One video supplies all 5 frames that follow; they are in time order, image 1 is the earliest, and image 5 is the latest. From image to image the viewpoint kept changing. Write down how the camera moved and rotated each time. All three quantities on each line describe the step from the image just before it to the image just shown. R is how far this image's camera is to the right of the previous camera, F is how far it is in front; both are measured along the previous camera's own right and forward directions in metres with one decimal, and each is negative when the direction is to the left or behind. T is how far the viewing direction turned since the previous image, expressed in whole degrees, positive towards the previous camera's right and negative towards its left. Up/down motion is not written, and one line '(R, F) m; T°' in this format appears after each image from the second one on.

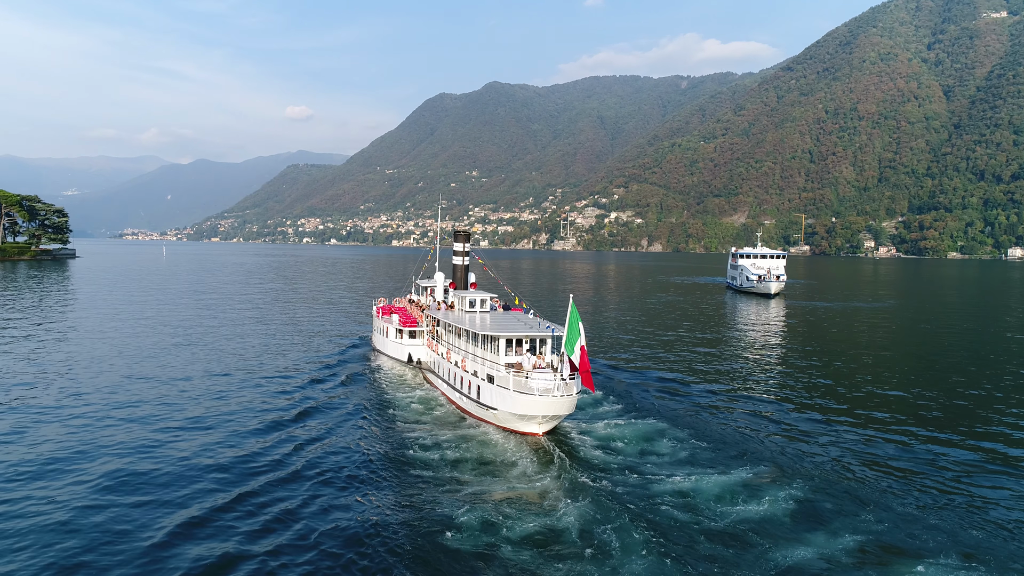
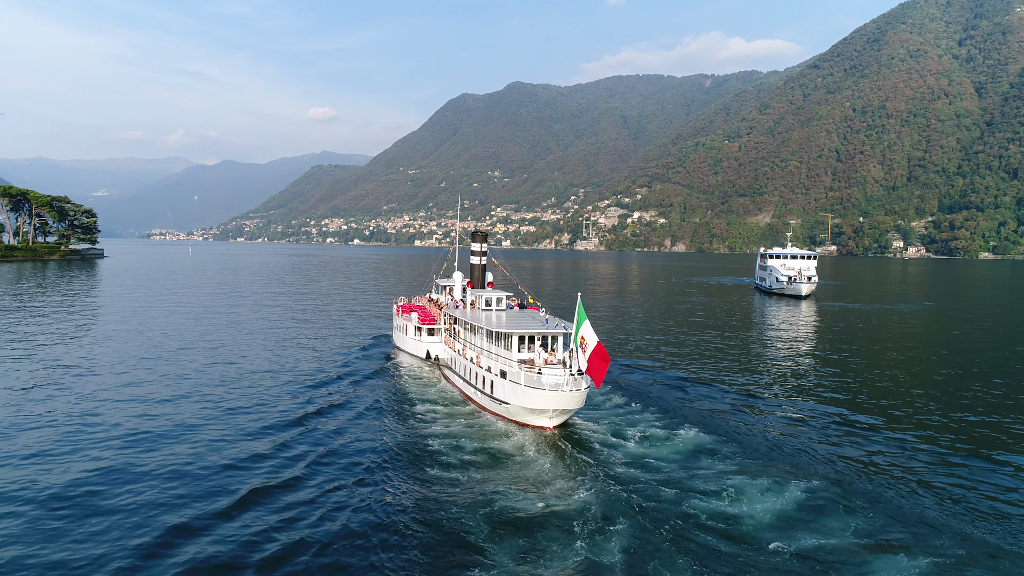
(0.0, +0.6) m; -2°
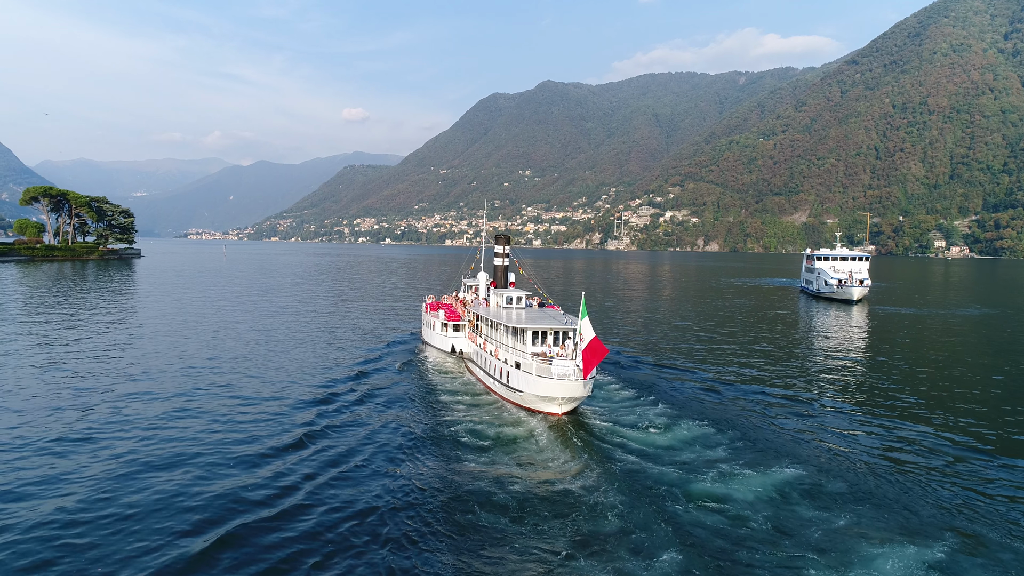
(-0.2, +1.2) m; -2°
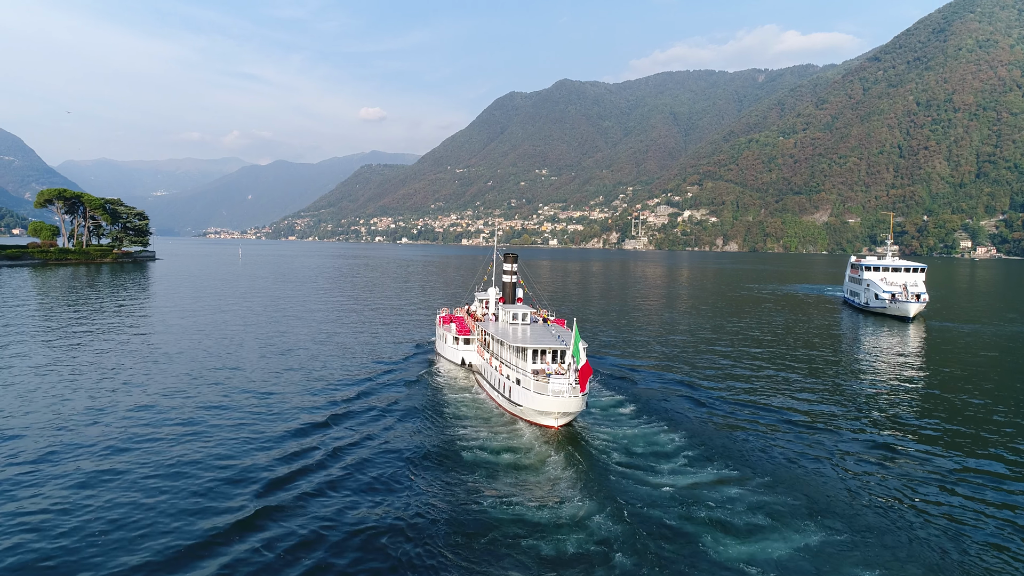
(-0.1, +2.4) m; -1°
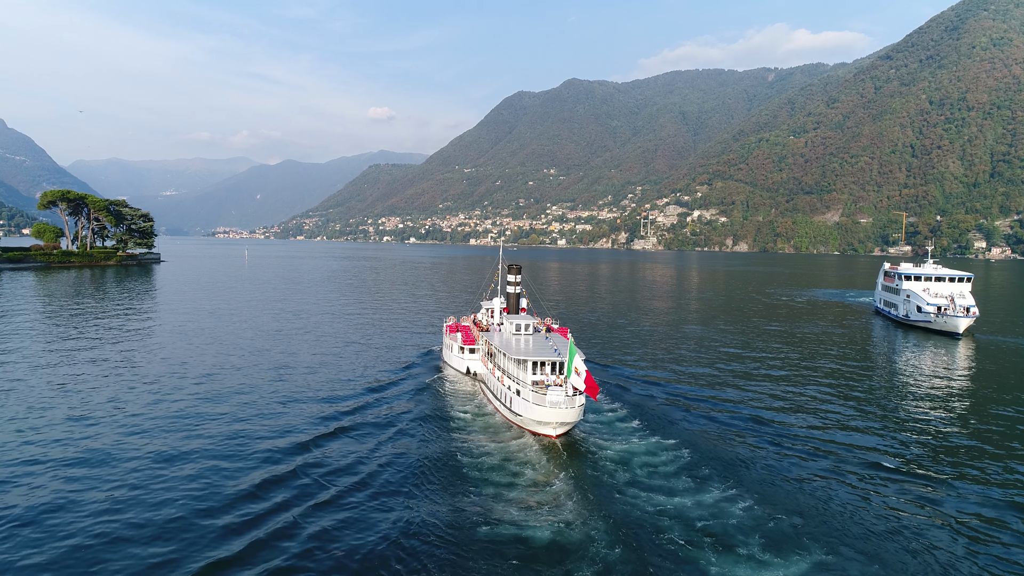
(-0.2, +2.1) m; -1°
